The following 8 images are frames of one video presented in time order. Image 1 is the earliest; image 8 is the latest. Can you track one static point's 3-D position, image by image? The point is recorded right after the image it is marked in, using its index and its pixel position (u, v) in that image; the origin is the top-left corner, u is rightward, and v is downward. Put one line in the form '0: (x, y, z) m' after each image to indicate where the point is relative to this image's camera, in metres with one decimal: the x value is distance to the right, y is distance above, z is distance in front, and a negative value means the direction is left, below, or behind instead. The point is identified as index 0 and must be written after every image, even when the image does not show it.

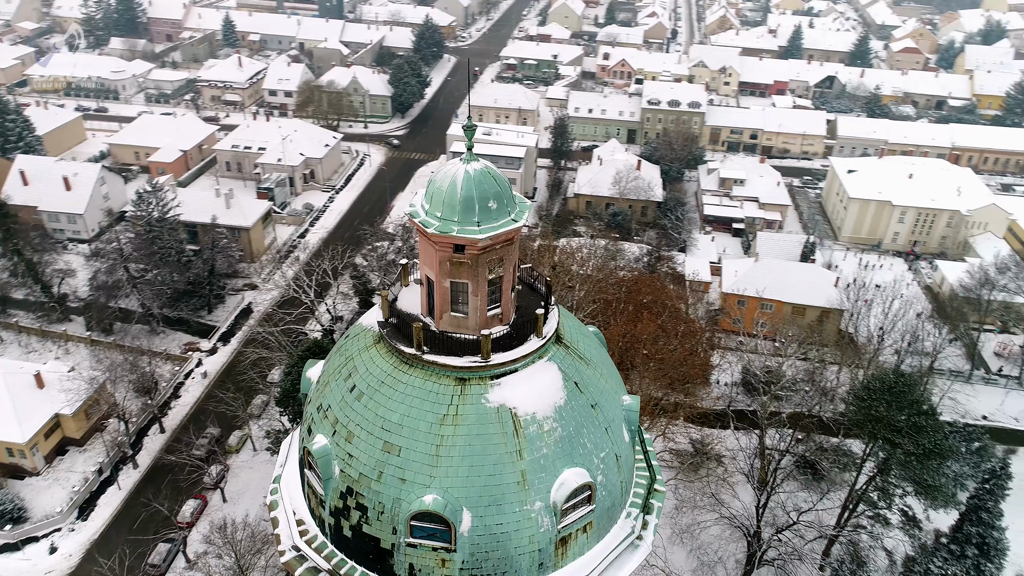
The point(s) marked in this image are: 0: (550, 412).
0: (+0.6, -1.9, +12.0) m
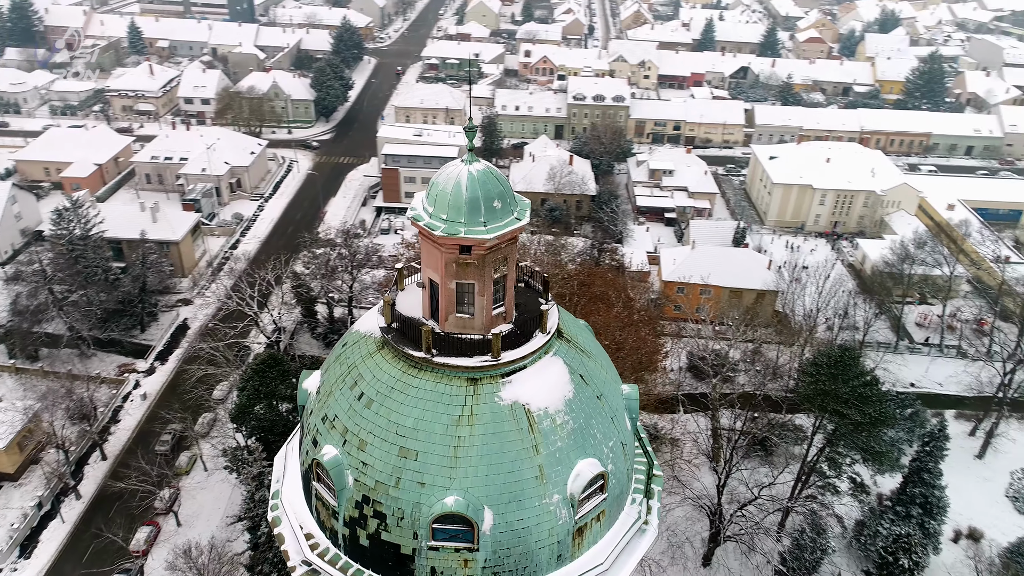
0: (+0.8, -1.9, +12.2) m
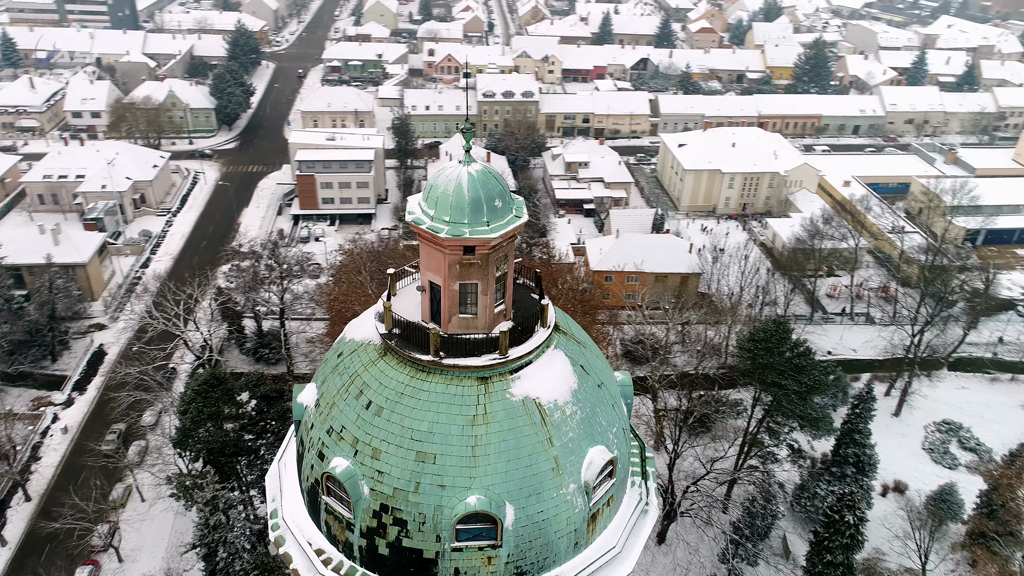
0: (+0.9, -1.8, +12.4) m
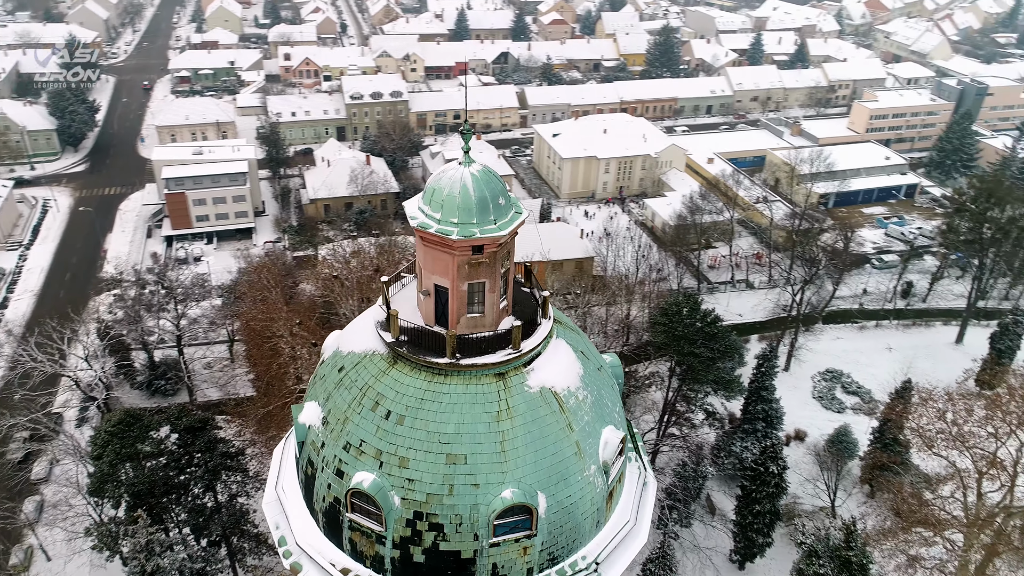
0: (+1.1, -1.6, +12.8) m
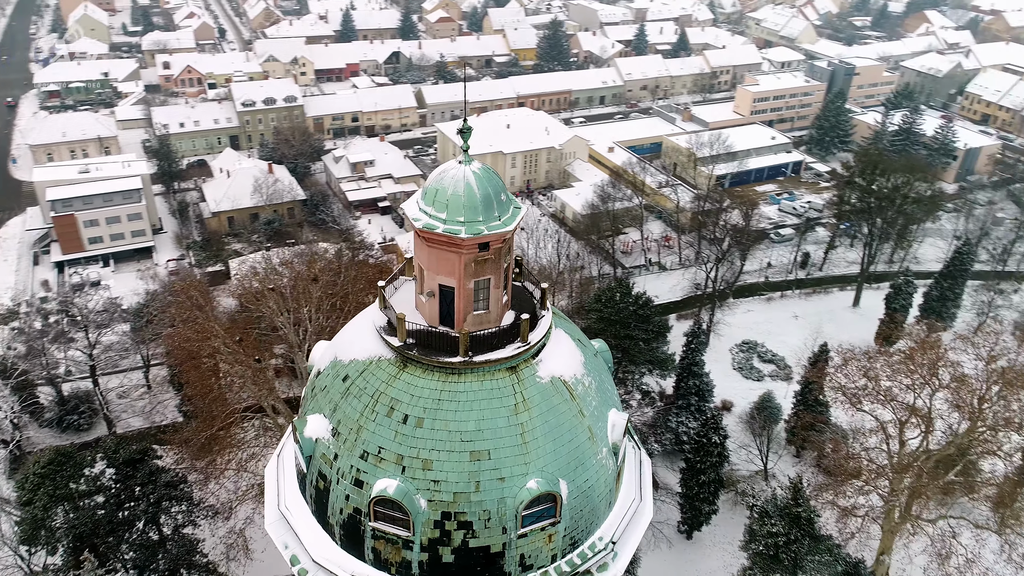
0: (+1.2, -1.4, +13.2) m
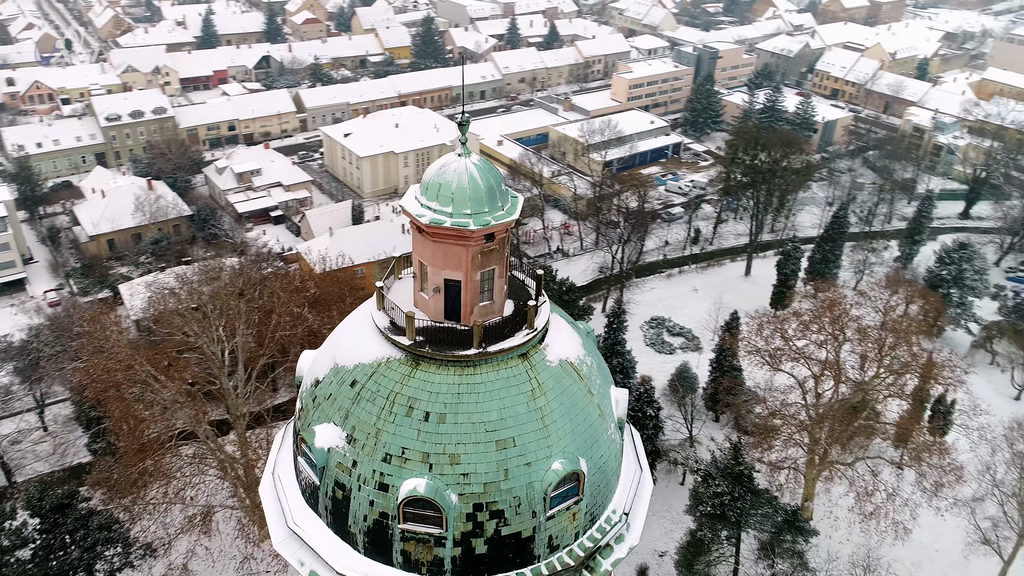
0: (+1.2, -1.1, +13.5) m
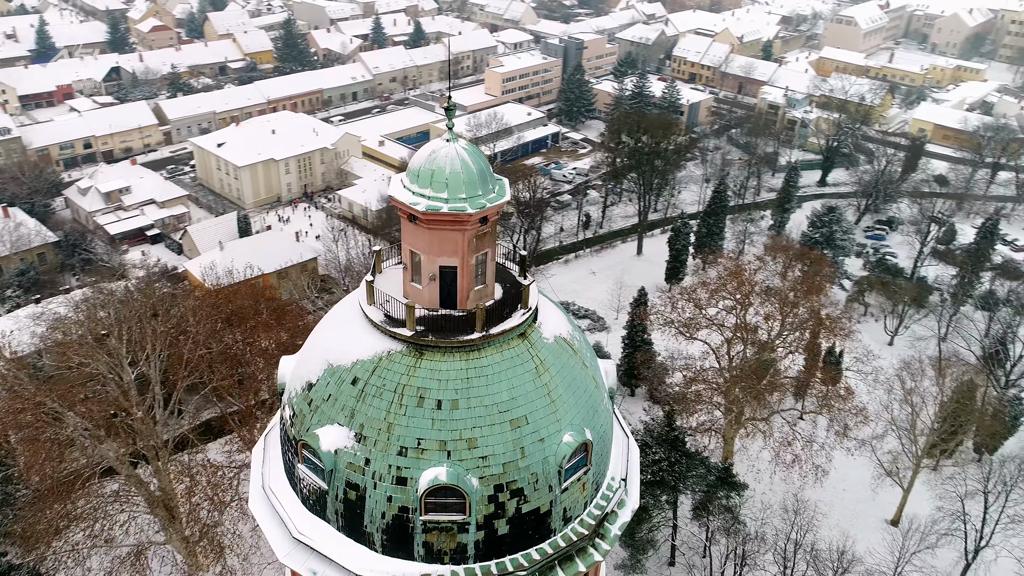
0: (+1.0, -0.7, +13.8) m
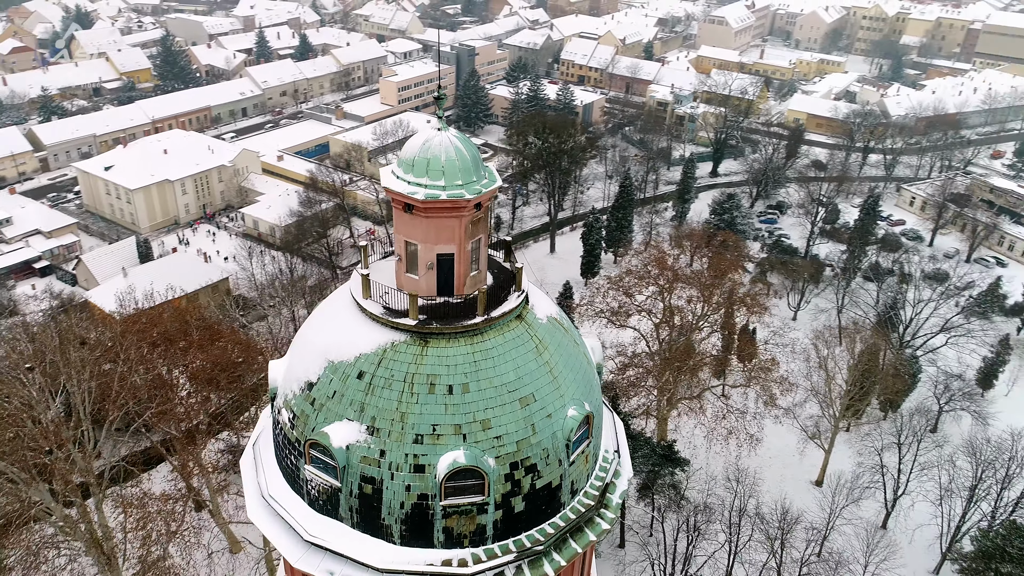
0: (+0.8, -0.4, +14.2) m
